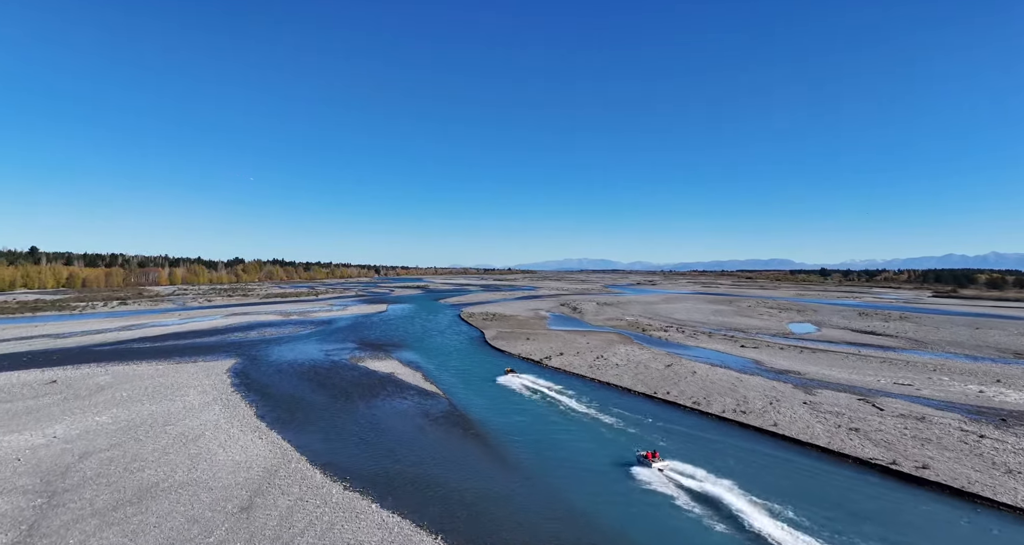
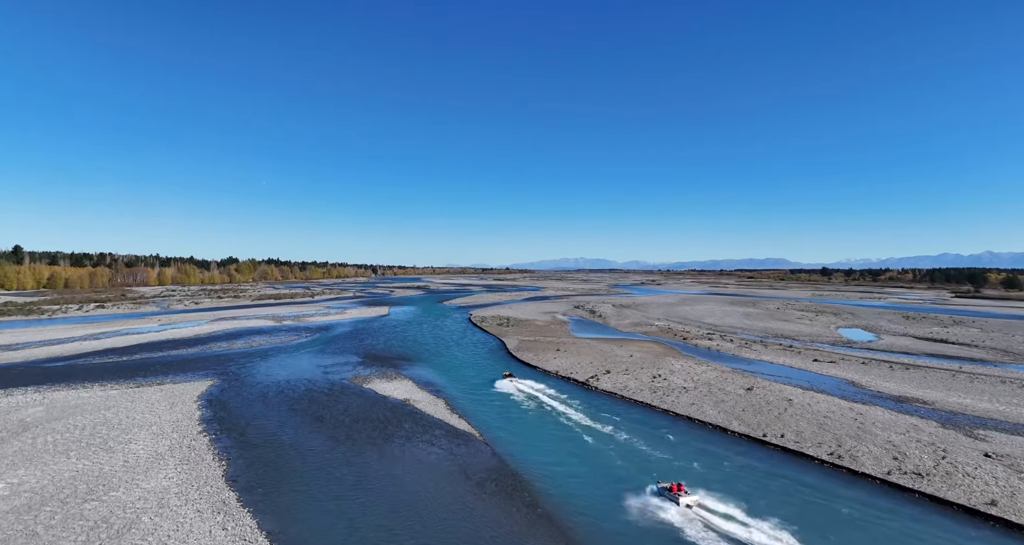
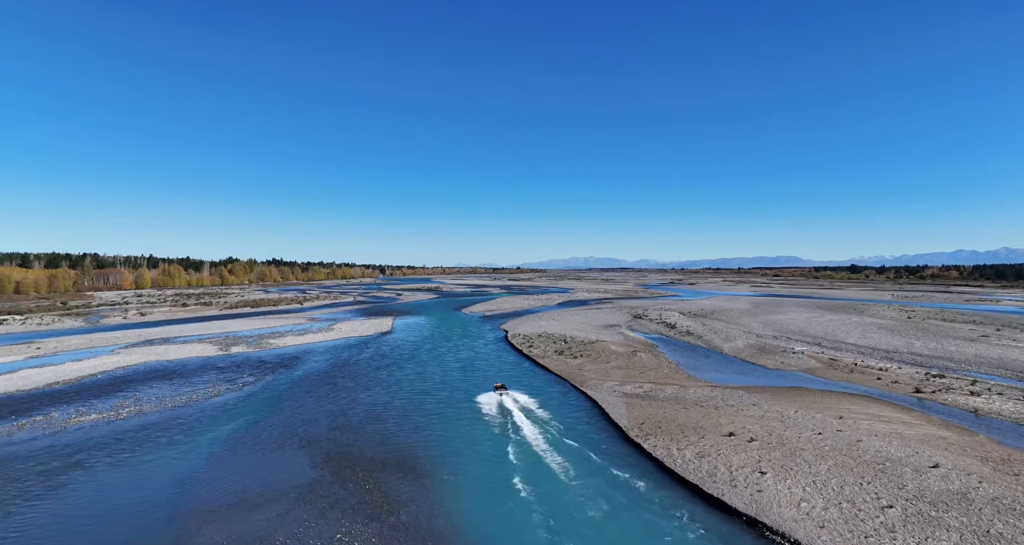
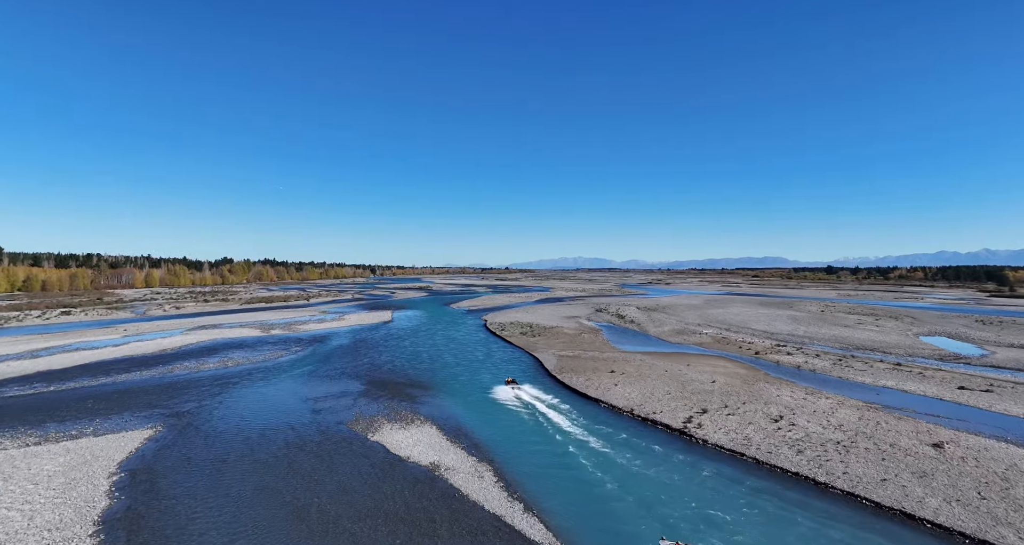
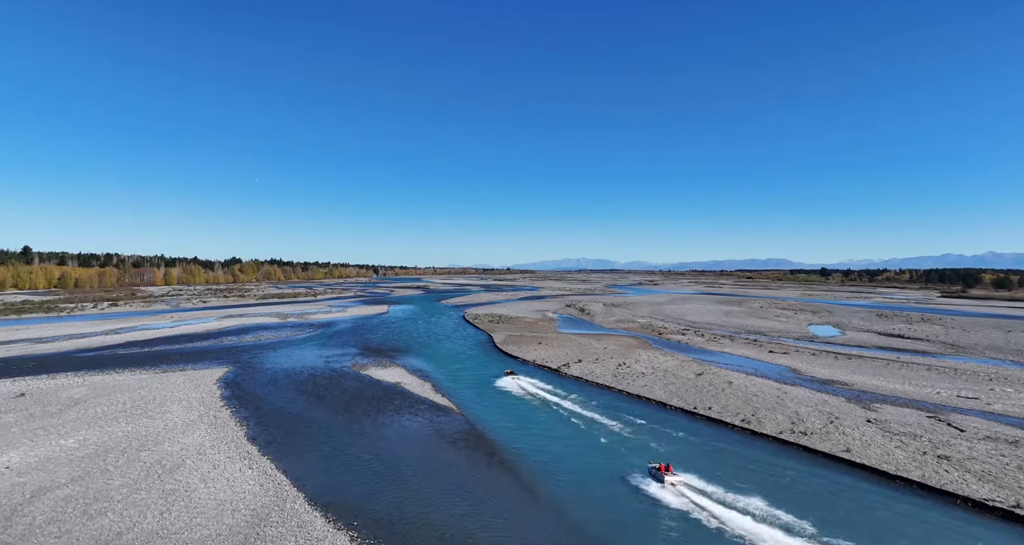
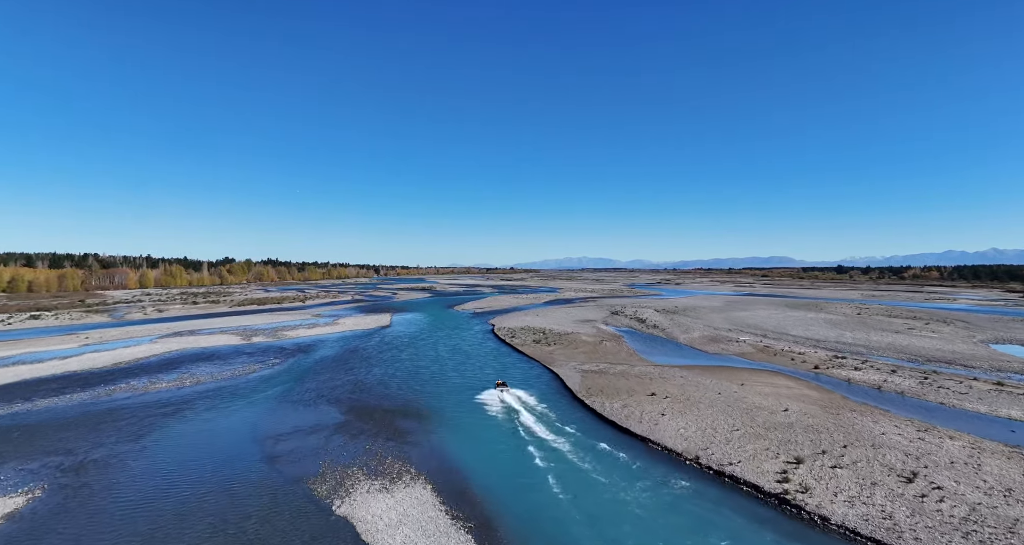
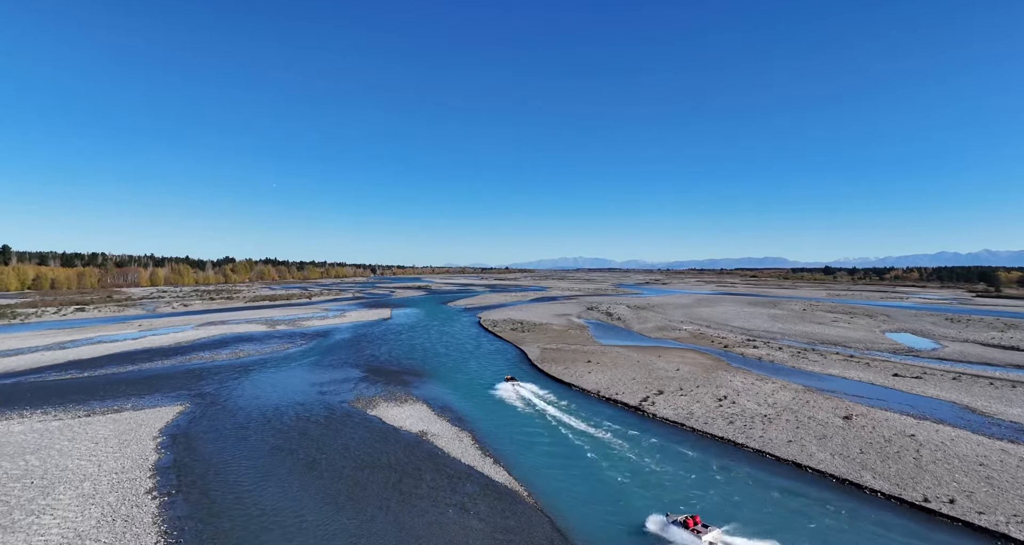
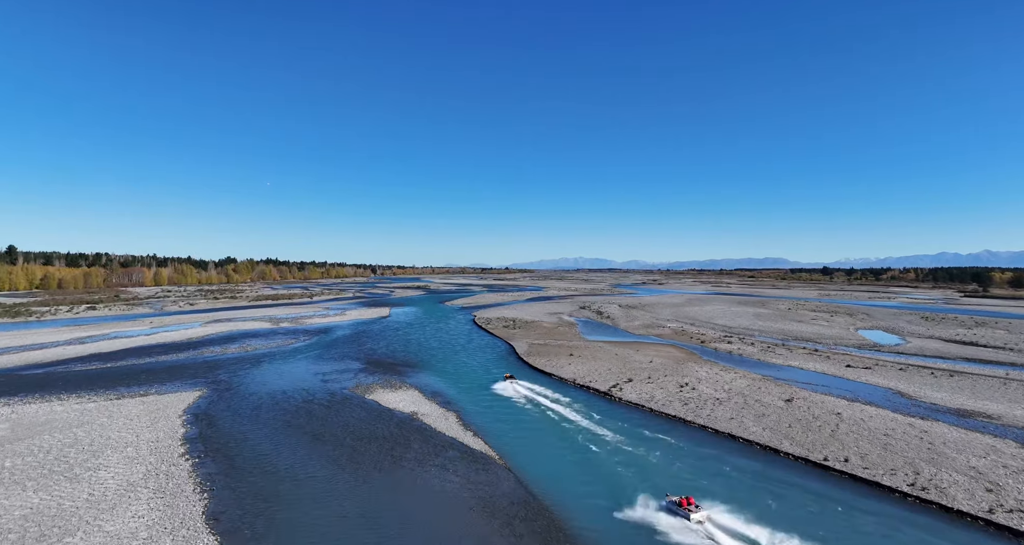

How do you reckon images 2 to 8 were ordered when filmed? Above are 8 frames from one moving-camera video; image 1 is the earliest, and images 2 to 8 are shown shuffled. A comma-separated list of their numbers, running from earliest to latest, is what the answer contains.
5, 2, 8, 7, 4, 6, 3
